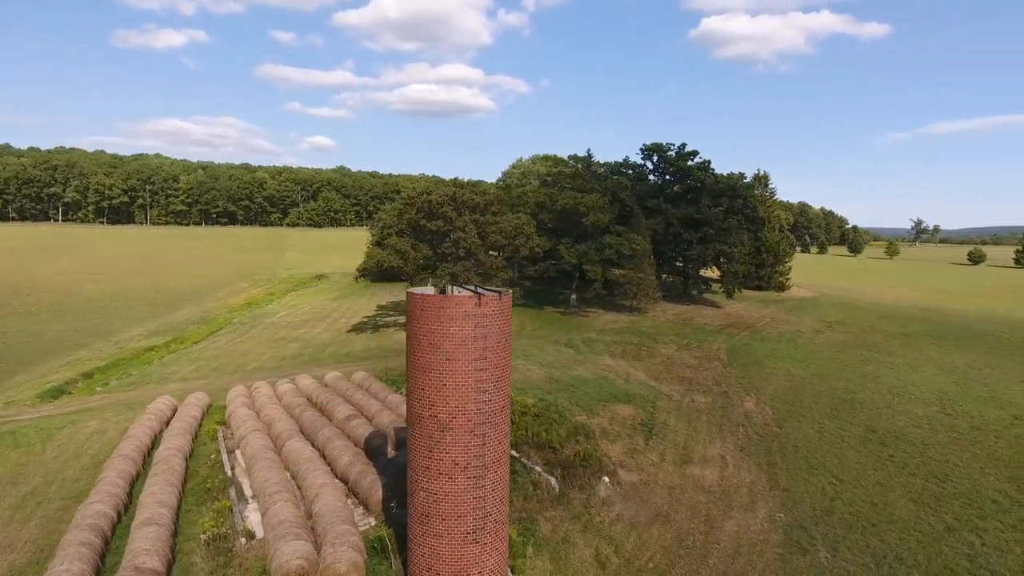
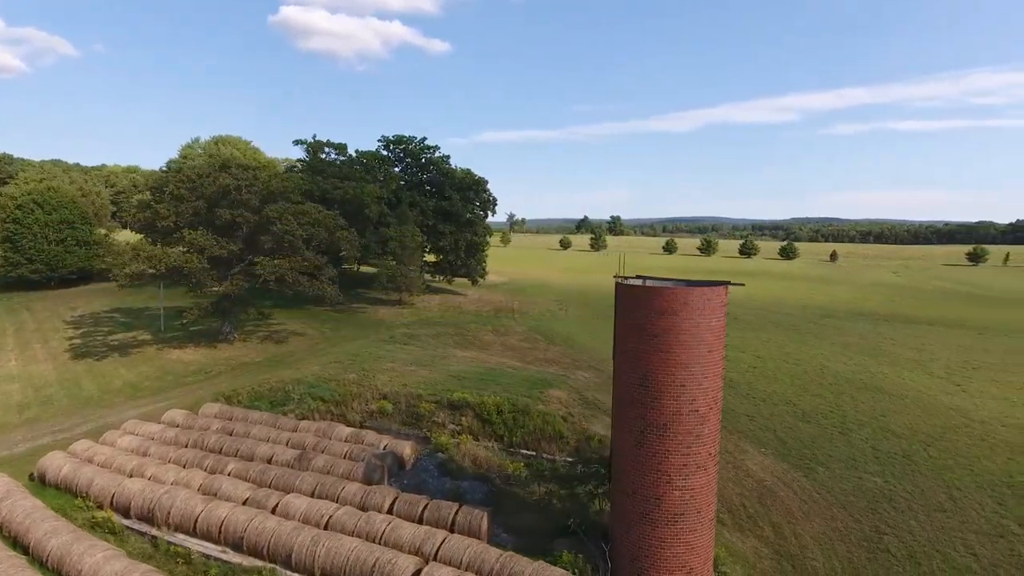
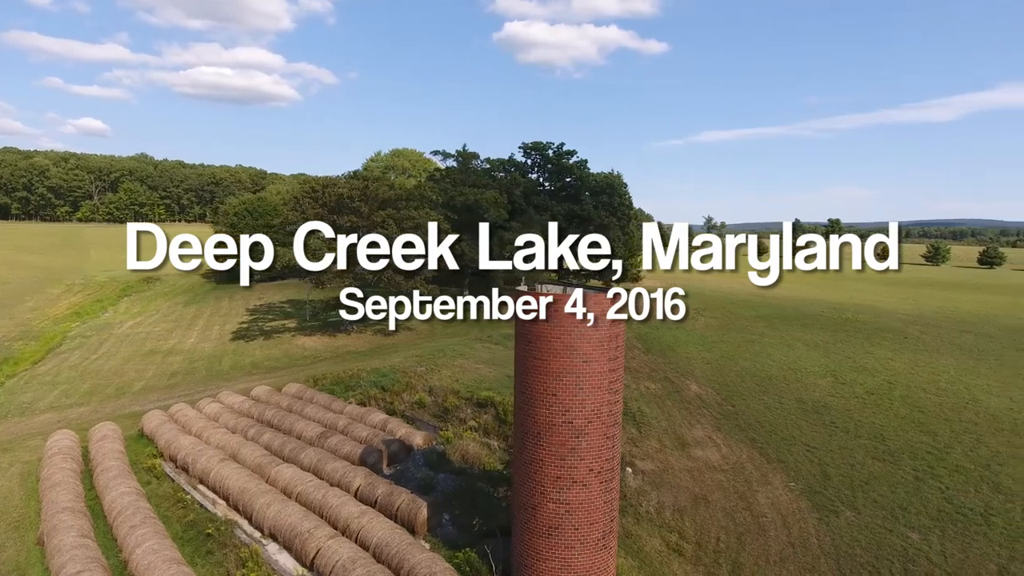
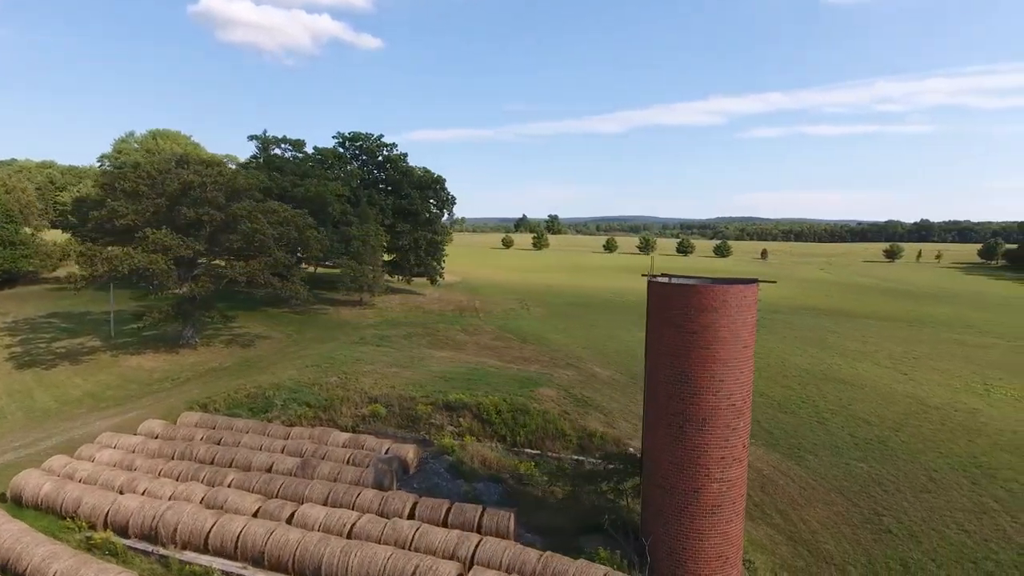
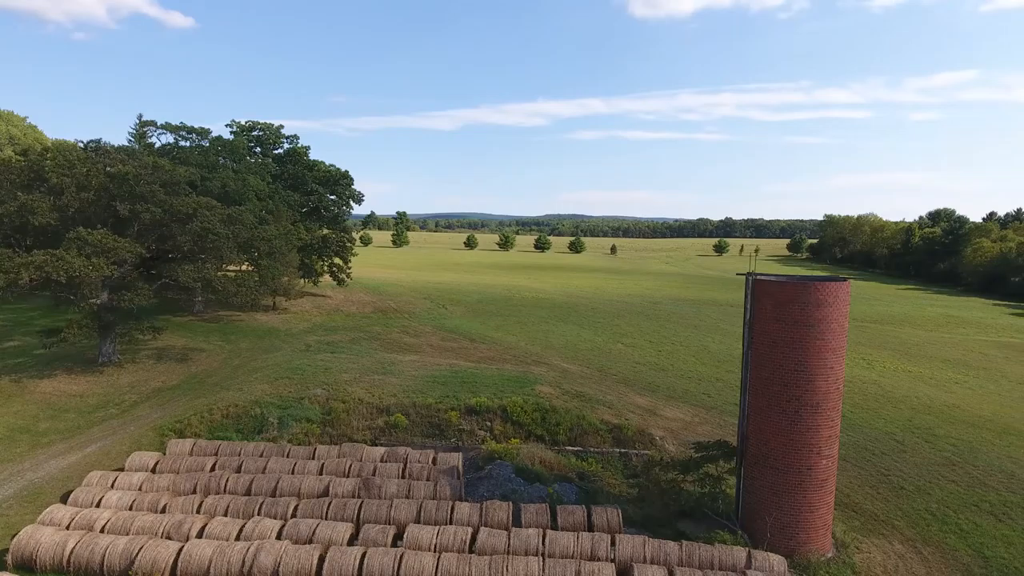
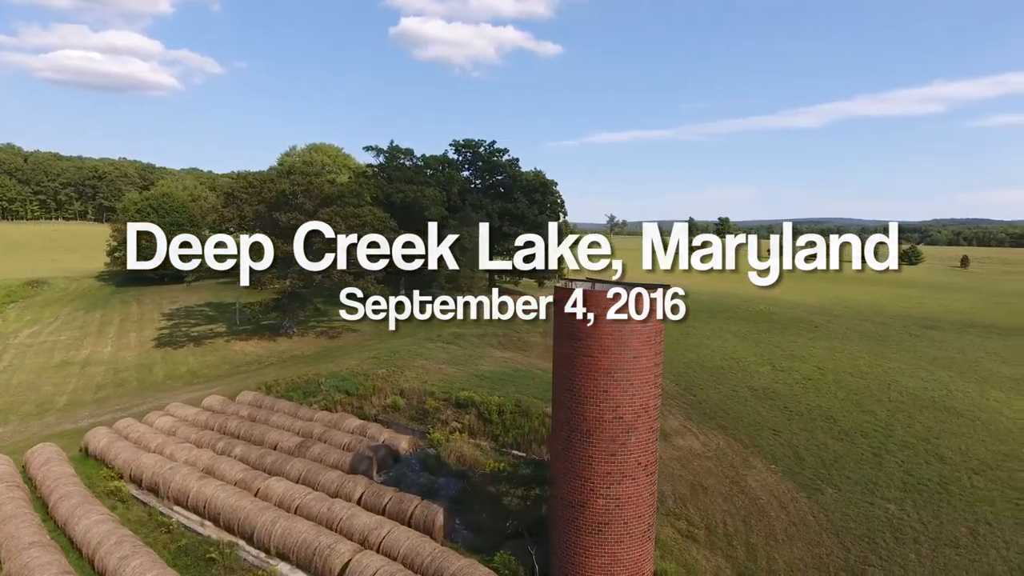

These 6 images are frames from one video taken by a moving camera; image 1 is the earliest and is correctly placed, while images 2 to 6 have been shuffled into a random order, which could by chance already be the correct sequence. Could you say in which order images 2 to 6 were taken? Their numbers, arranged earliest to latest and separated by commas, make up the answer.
3, 6, 2, 4, 5
